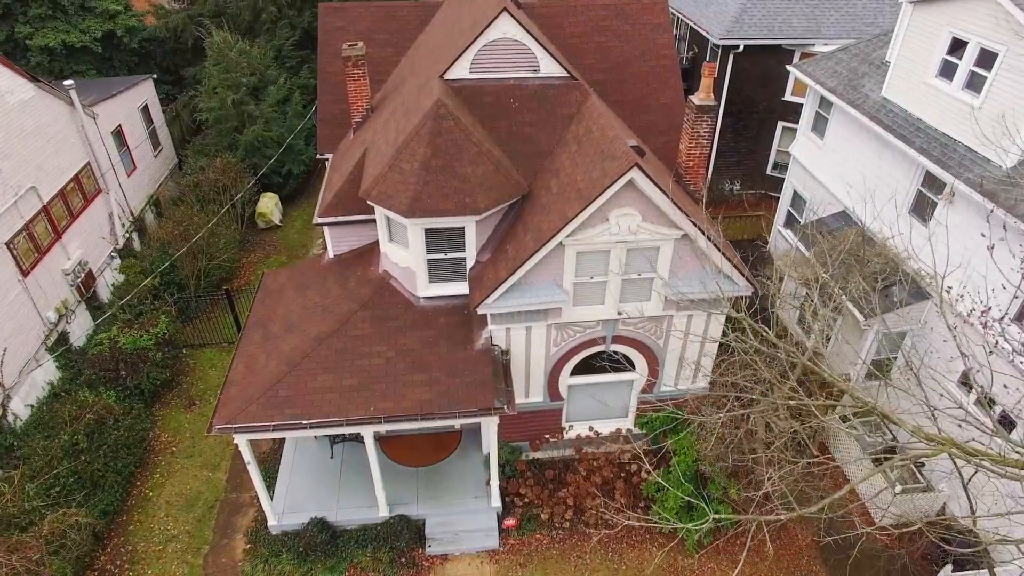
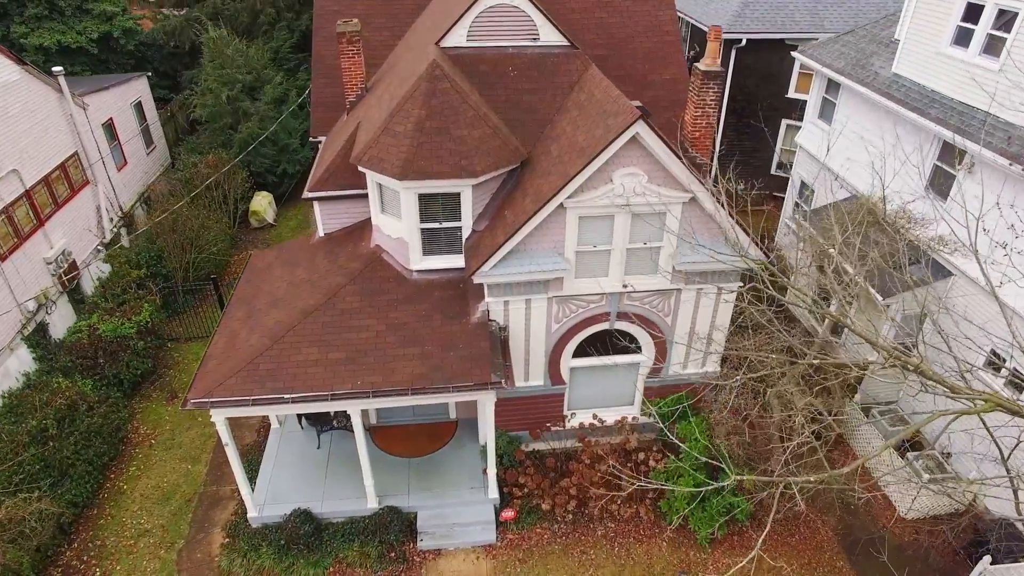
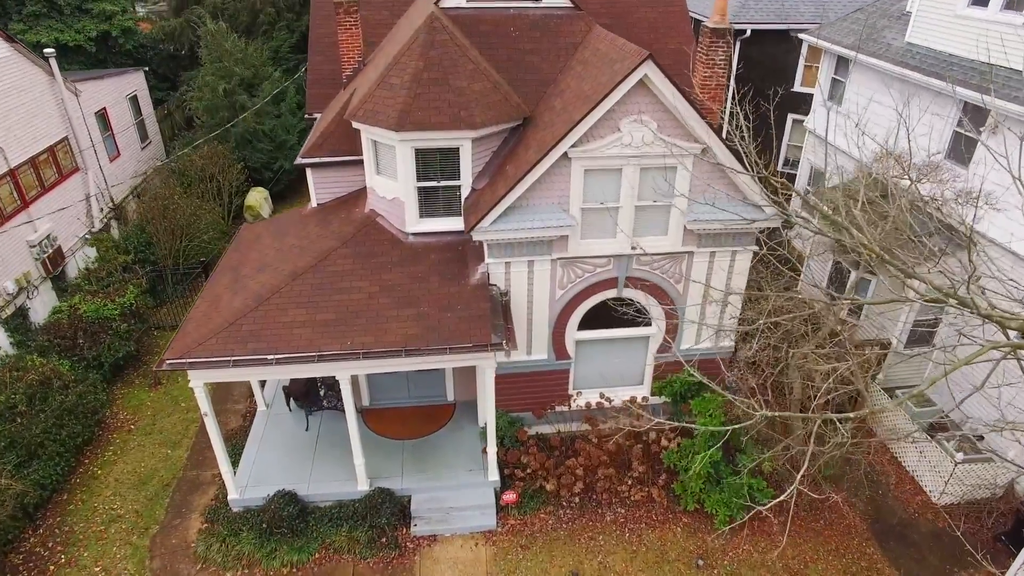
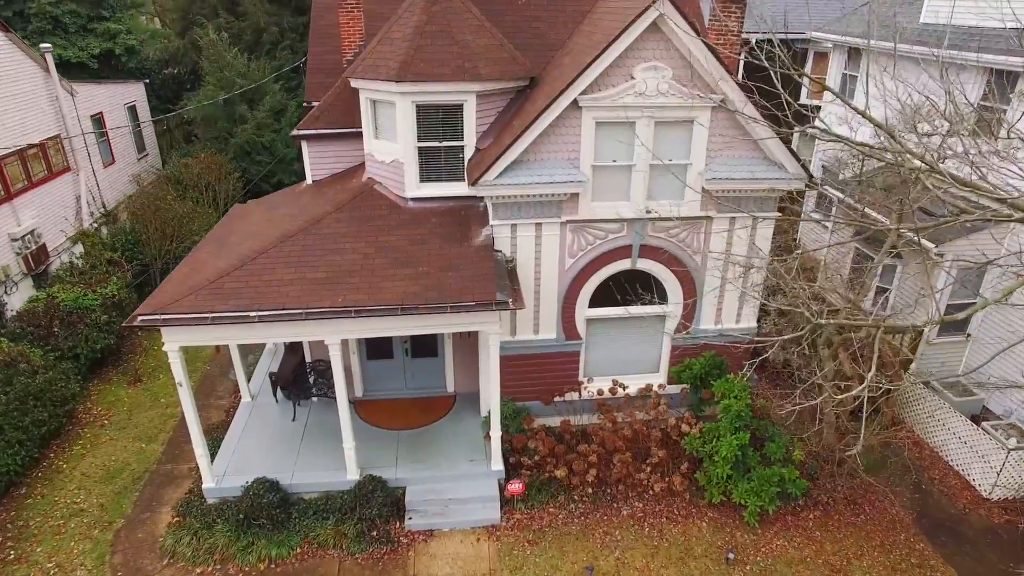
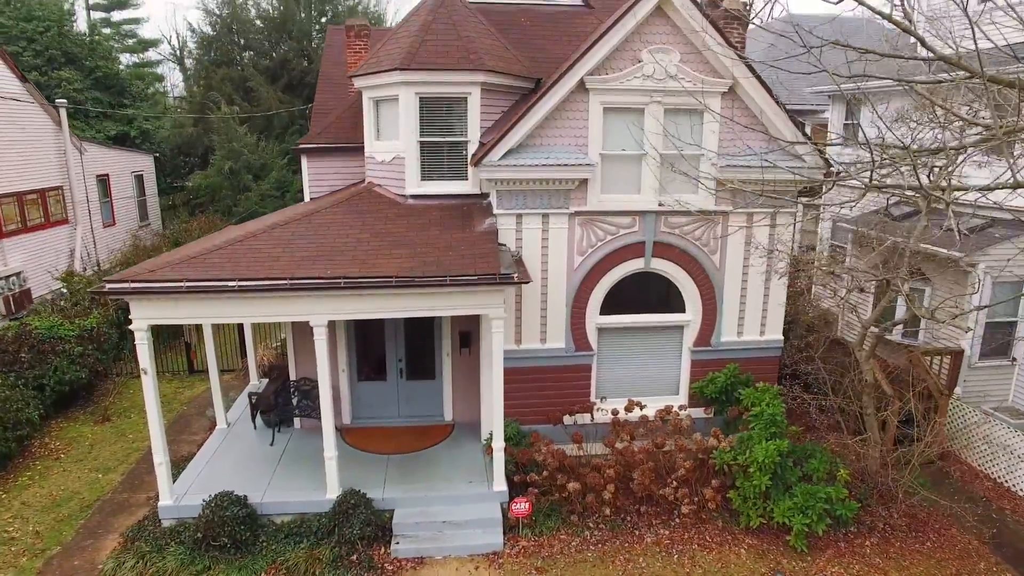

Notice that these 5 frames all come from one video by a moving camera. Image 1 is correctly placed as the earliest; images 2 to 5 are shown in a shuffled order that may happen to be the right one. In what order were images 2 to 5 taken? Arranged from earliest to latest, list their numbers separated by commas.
2, 3, 4, 5
